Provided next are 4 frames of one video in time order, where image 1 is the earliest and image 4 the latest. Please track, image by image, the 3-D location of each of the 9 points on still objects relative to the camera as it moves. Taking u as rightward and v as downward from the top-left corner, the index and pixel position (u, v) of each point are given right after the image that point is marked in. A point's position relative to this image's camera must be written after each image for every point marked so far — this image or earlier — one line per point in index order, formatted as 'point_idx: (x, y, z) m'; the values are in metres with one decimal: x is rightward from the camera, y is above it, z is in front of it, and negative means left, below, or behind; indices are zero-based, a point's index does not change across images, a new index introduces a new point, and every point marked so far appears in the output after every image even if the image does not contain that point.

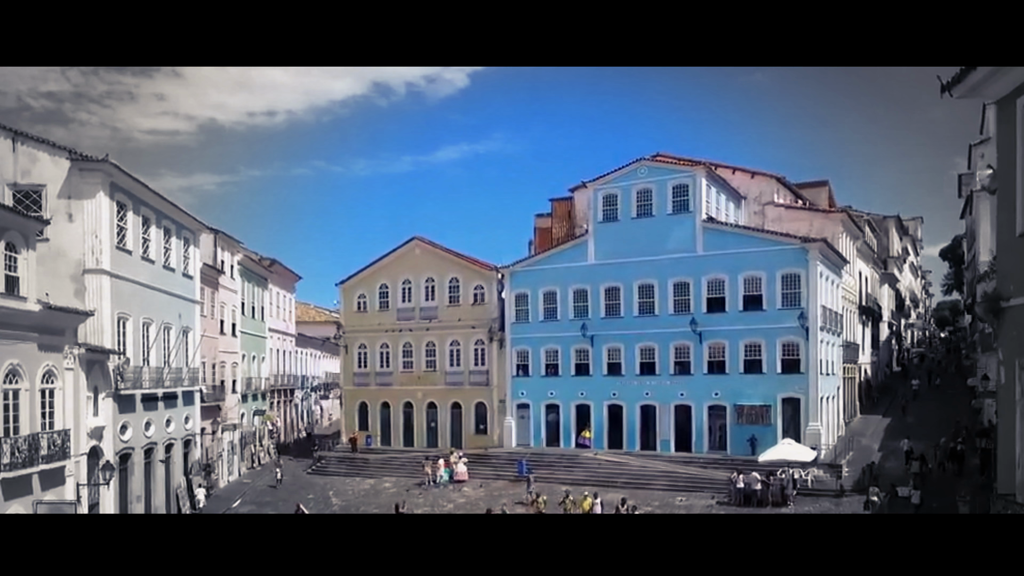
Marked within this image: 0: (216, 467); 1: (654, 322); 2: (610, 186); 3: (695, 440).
0: (-3.0, -1.8, +9.1) m
1: (+1.5, -0.3, +9.2) m
2: (+1.0, +1.0, +8.9) m
3: (+1.8, -1.5, +8.8) m
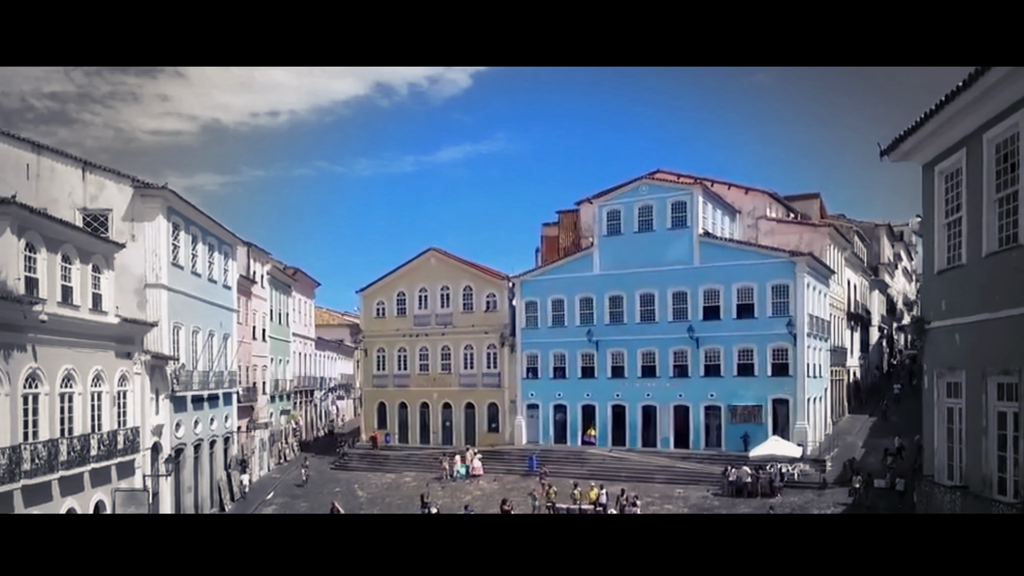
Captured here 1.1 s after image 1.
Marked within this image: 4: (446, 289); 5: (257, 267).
0: (-2.9, -1.9, +9.9) m
1: (+1.6, -0.4, +9.9) m
2: (+1.1, +0.9, +9.7) m
3: (+2.0, -1.6, +9.6) m
4: (-0.8, 0.0, +10.1) m
5: (-2.9, +0.2, +9.8) m
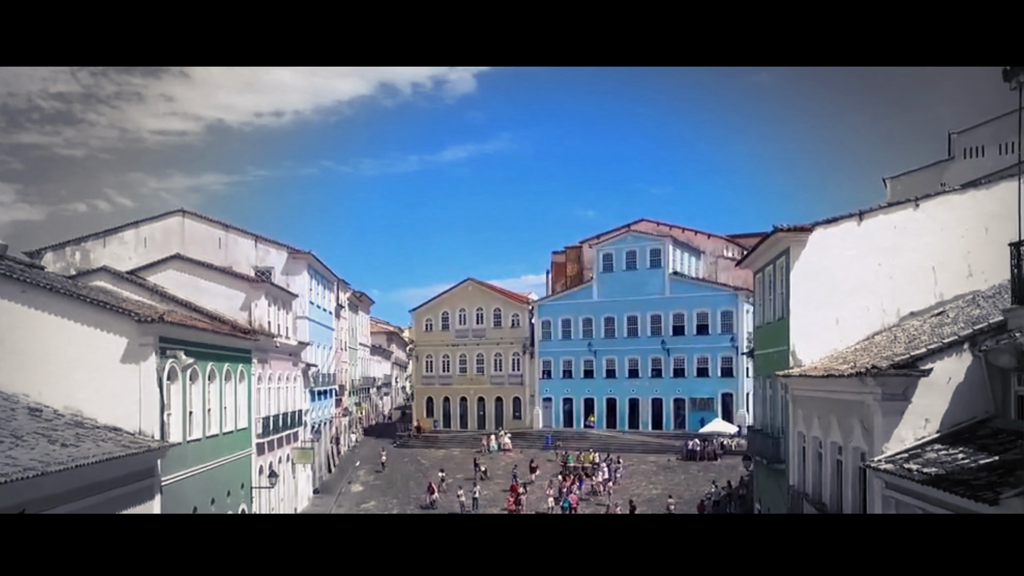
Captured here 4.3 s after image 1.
0: (-2.6, -2.3, +13.6) m
1: (+1.9, -0.8, +13.7) m
2: (+1.4, +0.6, +13.4) m
3: (+2.3, -2.0, +13.3) m
4: (-0.5, -0.4, +13.8) m
5: (-2.6, -0.1, +13.5) m
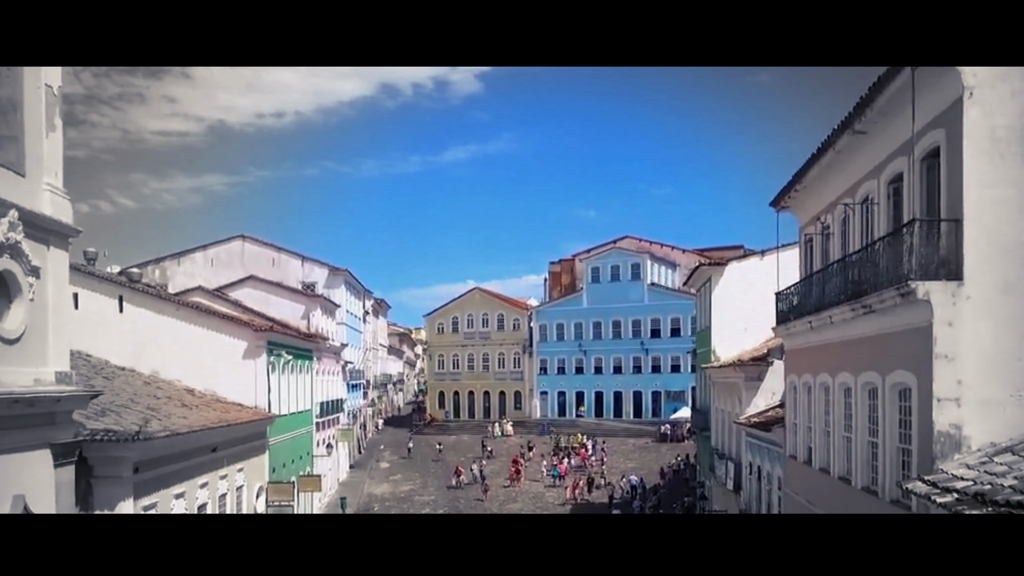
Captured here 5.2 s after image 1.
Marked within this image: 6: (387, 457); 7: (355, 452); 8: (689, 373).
0: (-2.6, -2.5, +16.0) m
1: (+1.9, -1.0, +16.0) m
2: (+1.4, +0.4, +15.7) m
3: (+2.3, -2.1, +15.6) m
4: (-0.4, -0.5, +16.2) m
5: (-2.5, -0.3, +15.9) m
6: (-2.0, -2.7, +14.4) m
7: (-2.7, -2.8, +15.1) m
8: (+3.1, -1.5, +15.6) m
